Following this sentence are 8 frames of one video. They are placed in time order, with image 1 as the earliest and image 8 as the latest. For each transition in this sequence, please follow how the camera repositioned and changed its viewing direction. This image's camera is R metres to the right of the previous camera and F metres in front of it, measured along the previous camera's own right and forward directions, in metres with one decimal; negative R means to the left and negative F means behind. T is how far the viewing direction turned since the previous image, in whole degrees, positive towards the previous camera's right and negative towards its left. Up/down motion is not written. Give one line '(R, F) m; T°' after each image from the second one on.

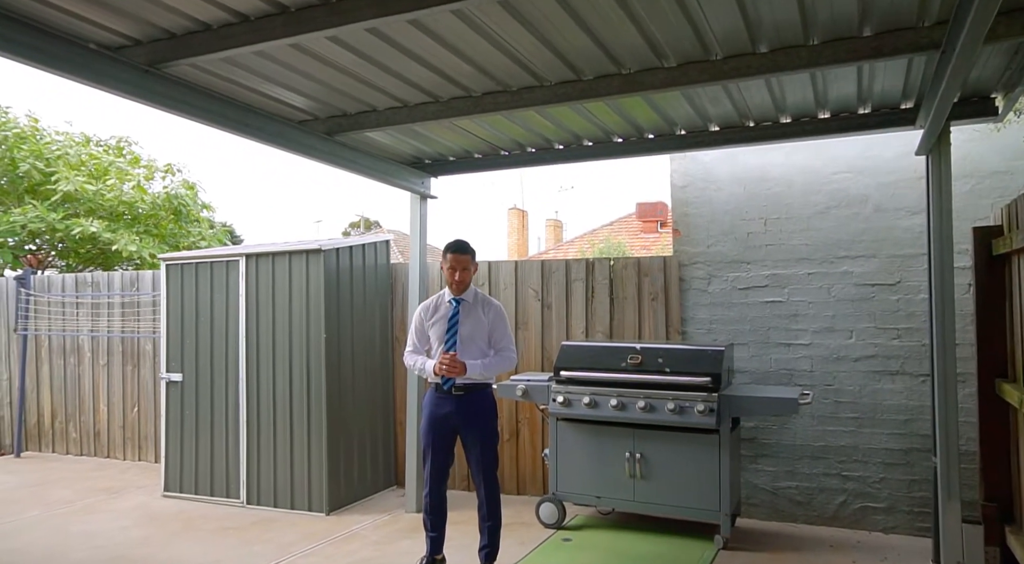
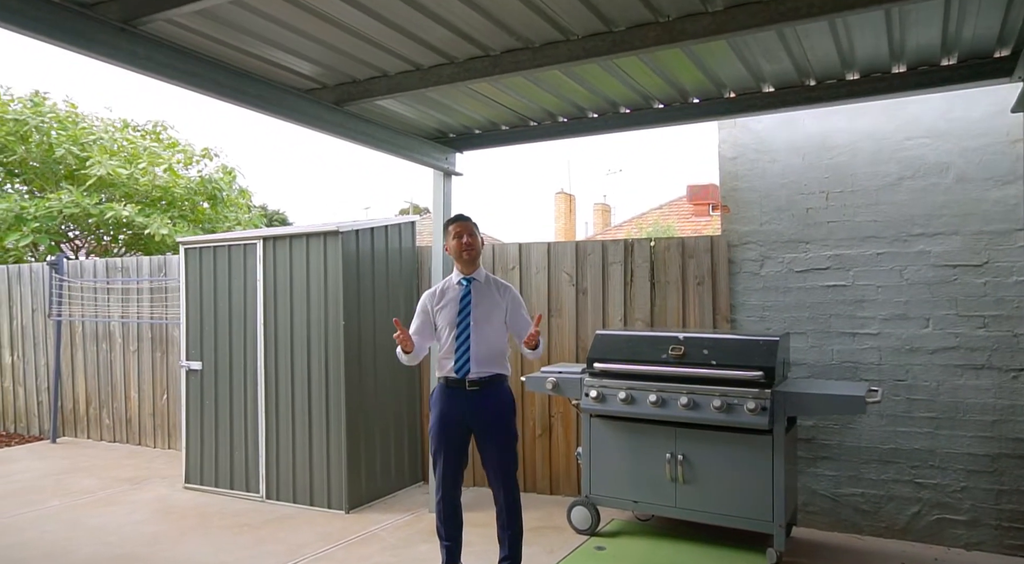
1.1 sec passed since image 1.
(+0.1, +0.4) m; -4°
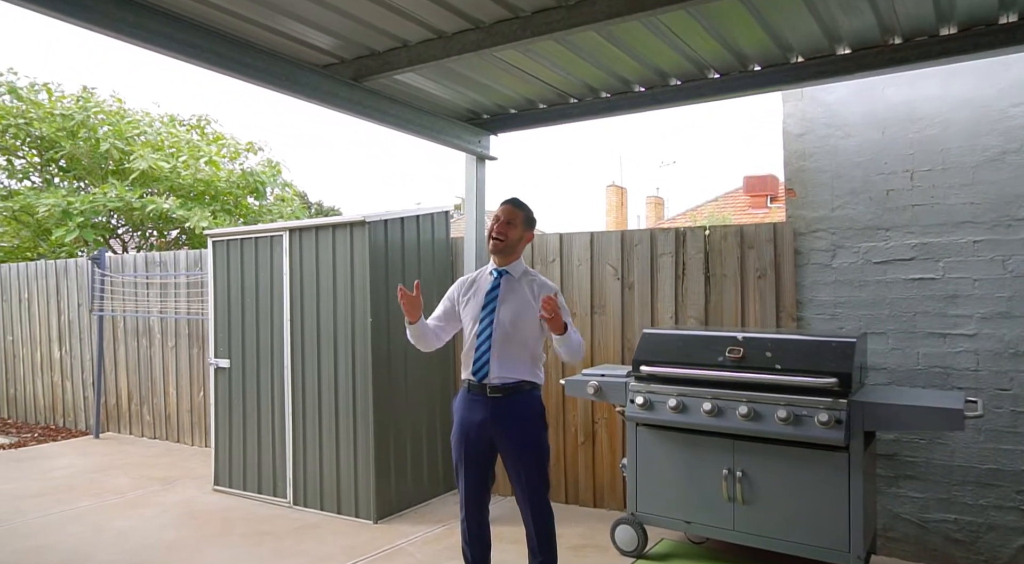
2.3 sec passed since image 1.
(+0.1, +0.4) m; -4°
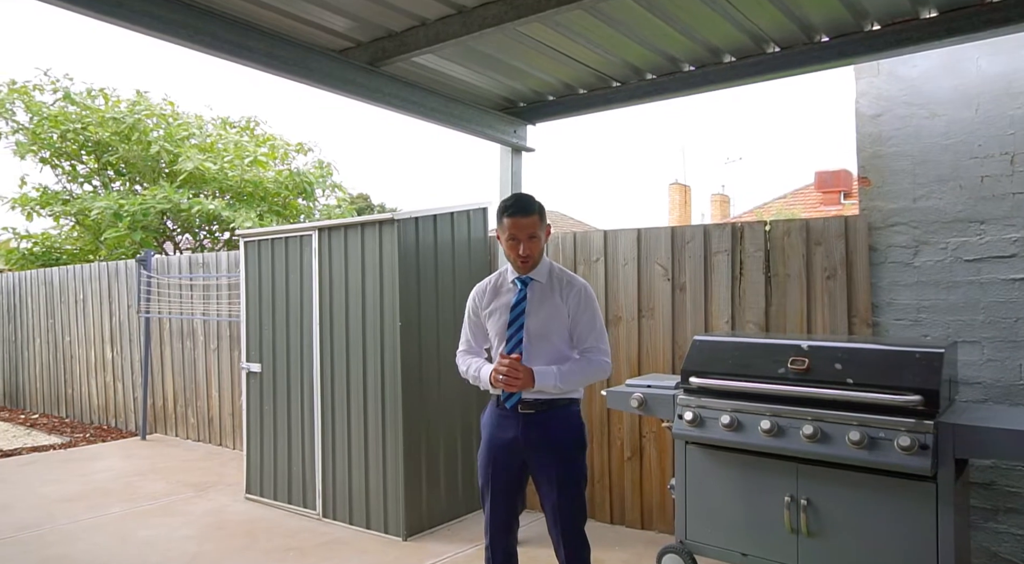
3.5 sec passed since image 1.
(+0.1, +0.3) m; -5°
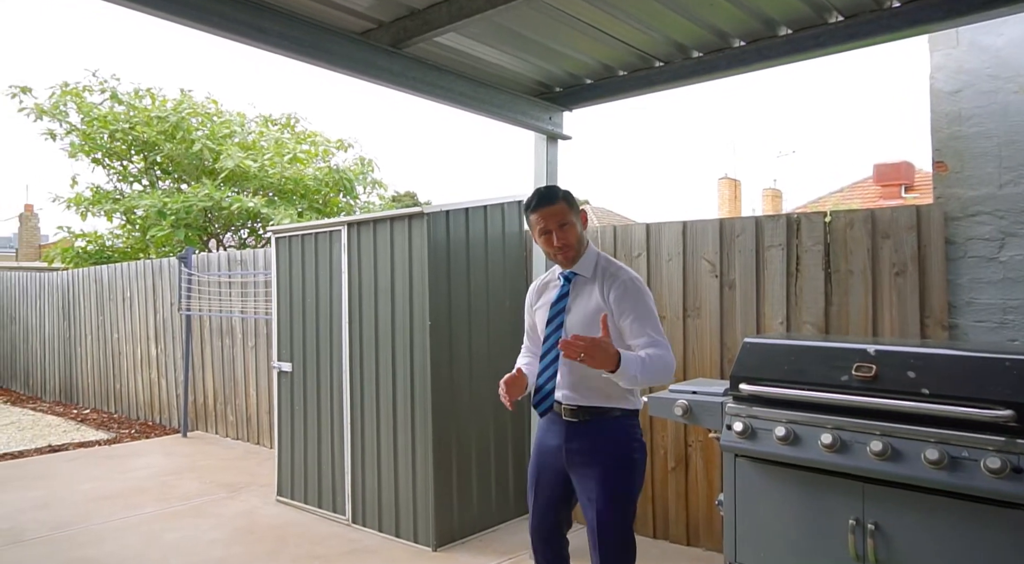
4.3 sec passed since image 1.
(+0.1, +0.2) m; -4°
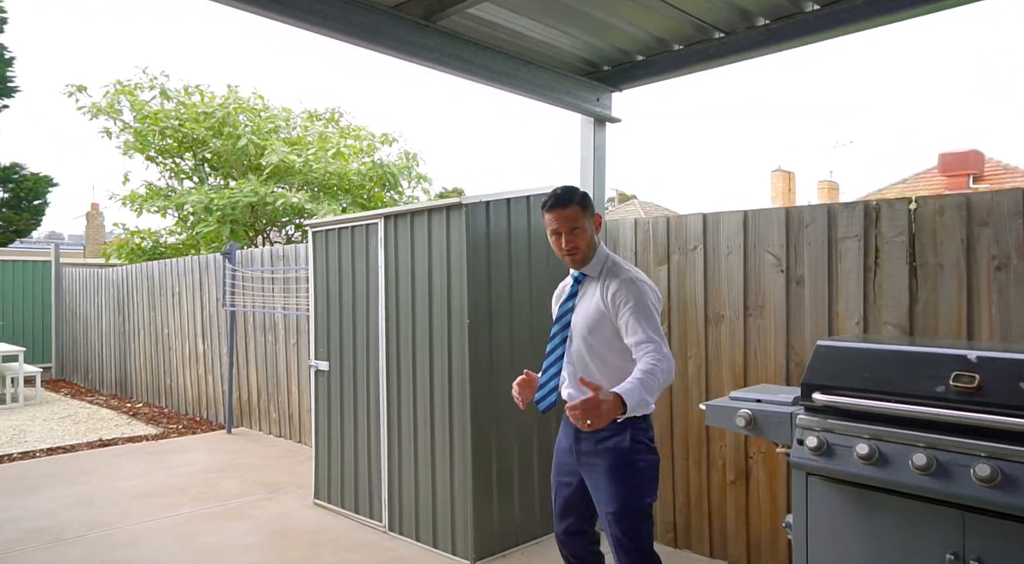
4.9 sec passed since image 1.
(0.0, +0.3) m; -4°
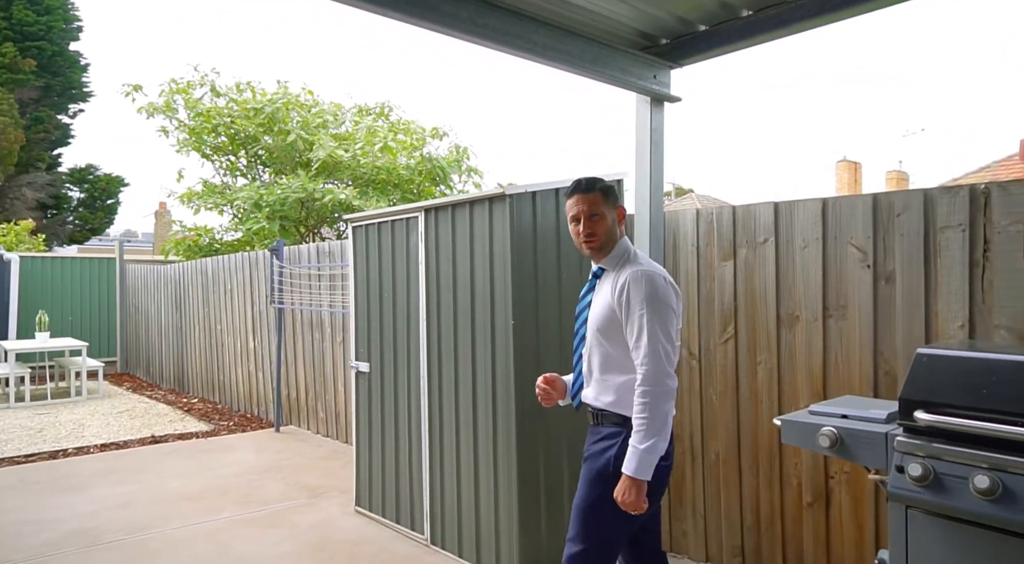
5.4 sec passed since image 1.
(0.0, +0.3) m; -4°
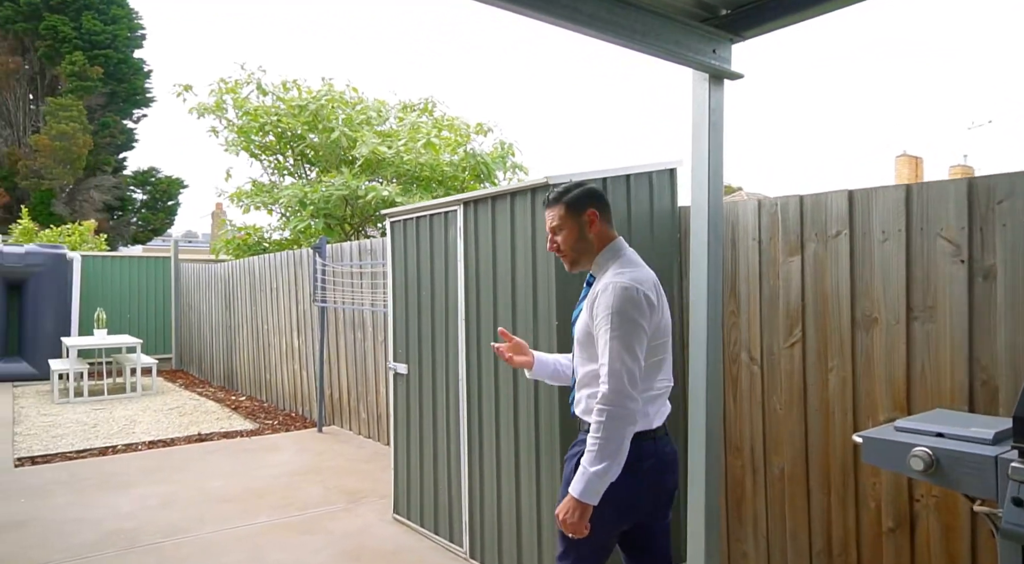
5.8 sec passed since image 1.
(0.0, +0.3) m; -4°
